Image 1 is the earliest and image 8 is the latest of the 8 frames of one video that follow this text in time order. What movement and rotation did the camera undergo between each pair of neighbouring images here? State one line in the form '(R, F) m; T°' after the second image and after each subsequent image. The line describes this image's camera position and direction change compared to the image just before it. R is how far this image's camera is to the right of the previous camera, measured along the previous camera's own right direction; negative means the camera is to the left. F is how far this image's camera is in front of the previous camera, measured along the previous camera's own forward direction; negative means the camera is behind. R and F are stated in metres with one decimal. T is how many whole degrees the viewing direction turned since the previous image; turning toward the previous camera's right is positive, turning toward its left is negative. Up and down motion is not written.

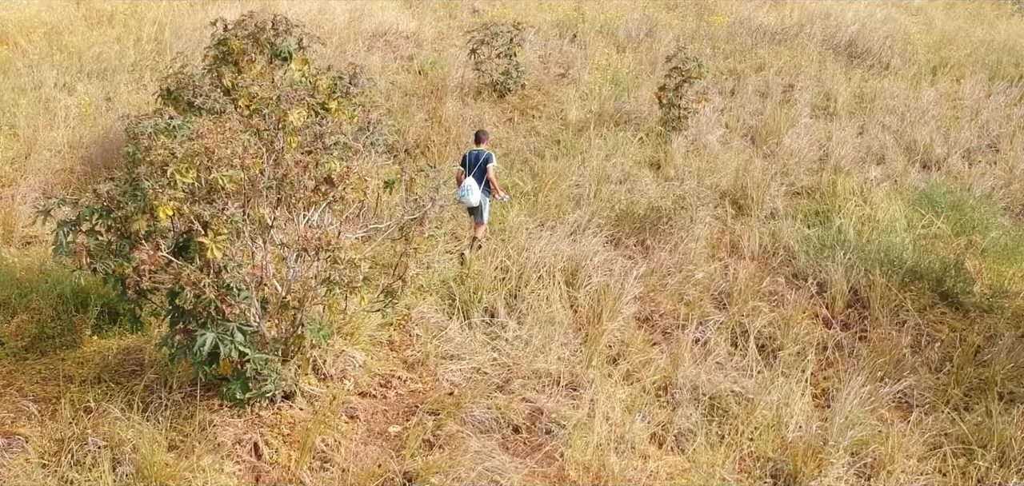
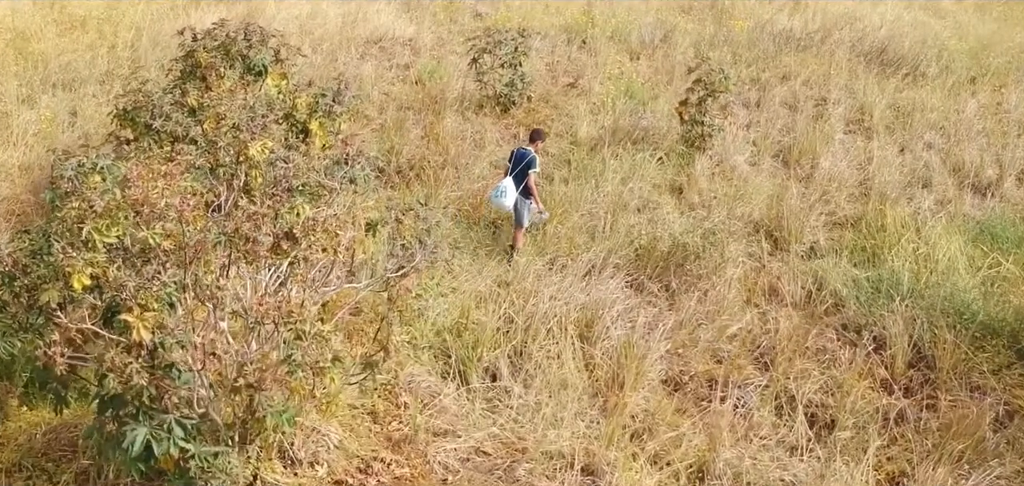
(0.0, +0.7) m; 0°
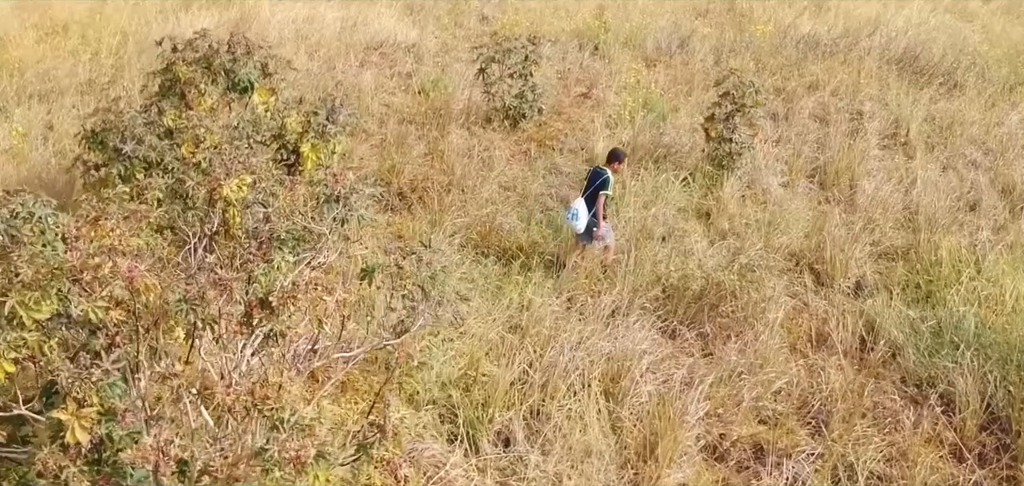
(-0.1, +0.5) m; 0°
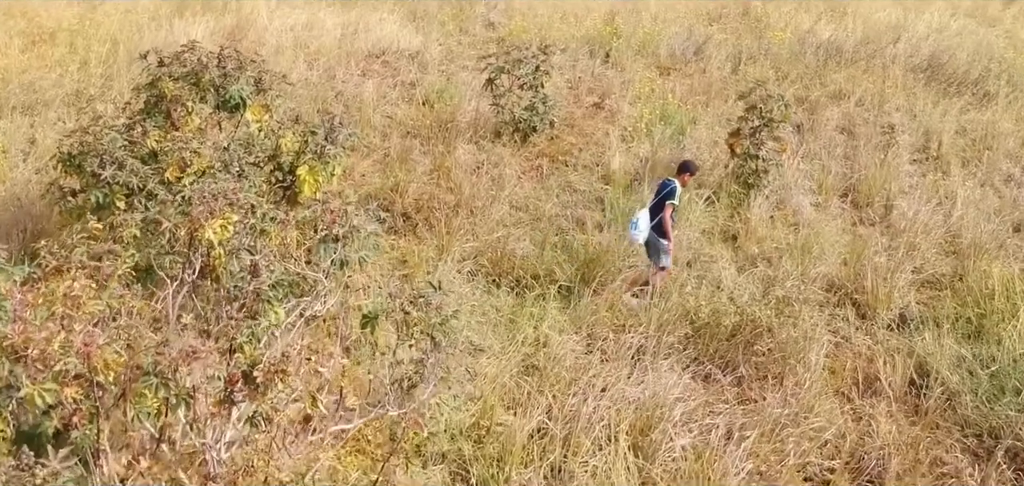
(-0.1, +0.4) m; 0°
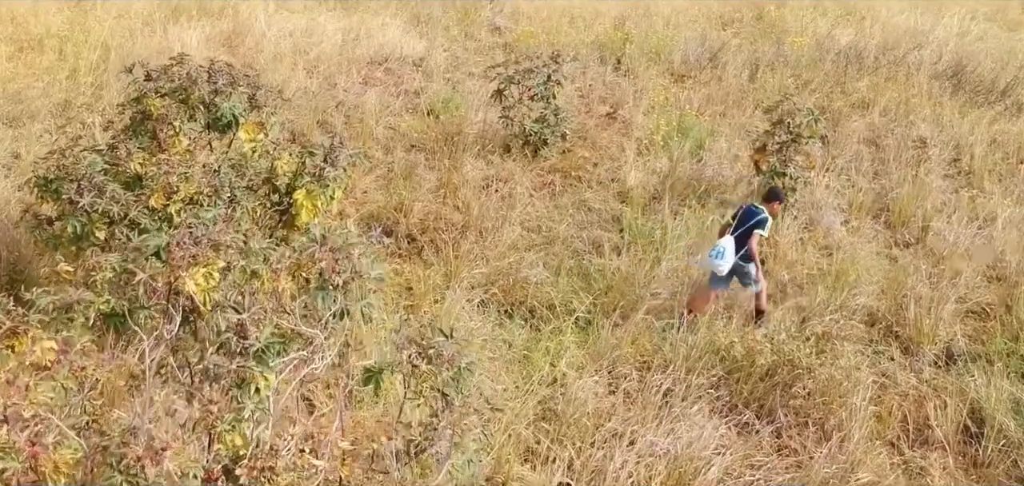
(-0.1, +0.3) m; 0°
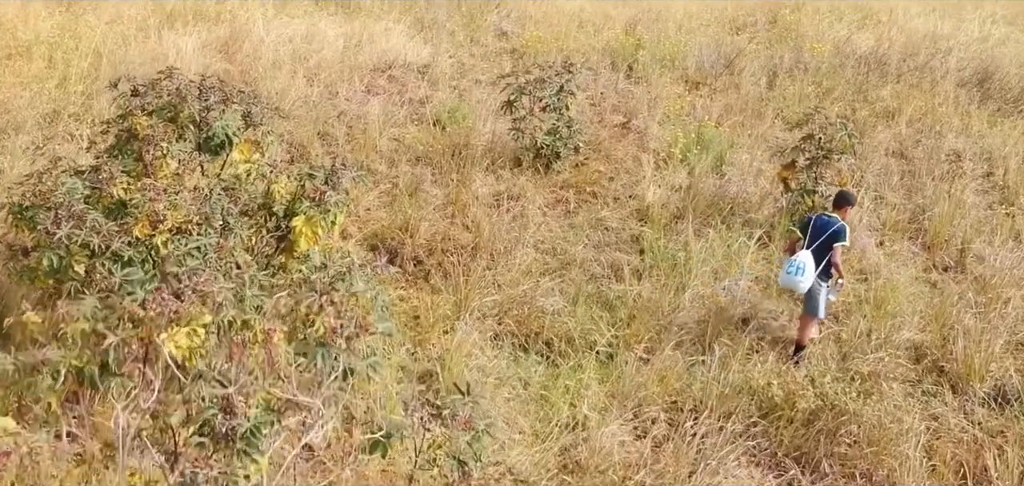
(-0.1, +0.3) m; 0°
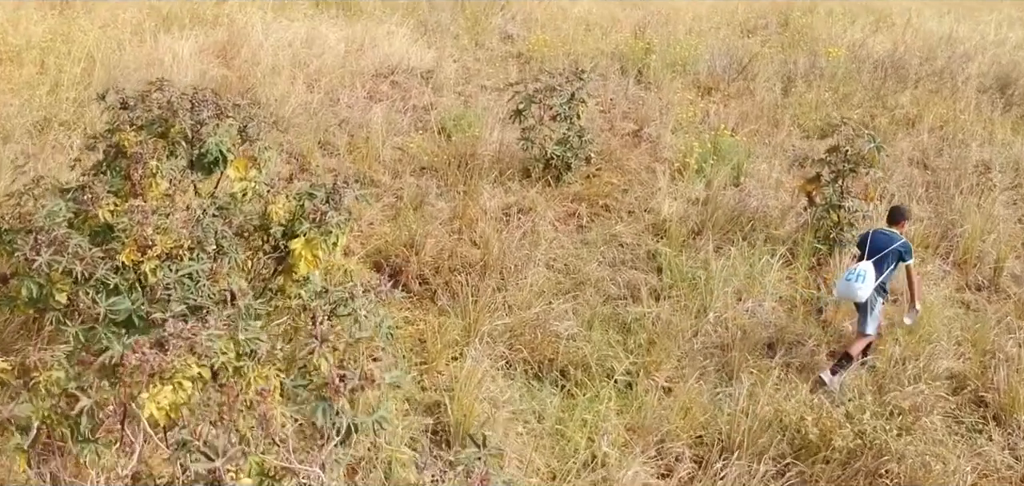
(-0.1, +0.2) m; 0°
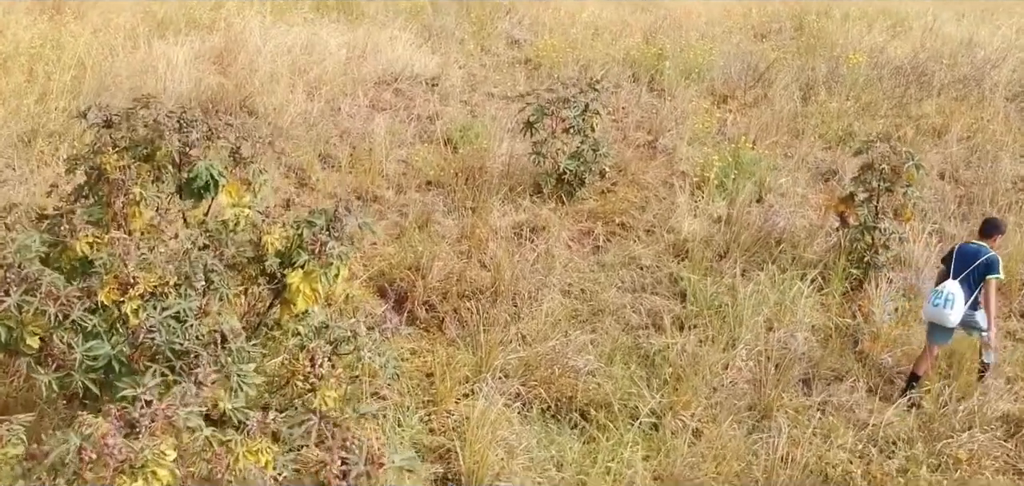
(-0.1, +0.3) m; 0°
